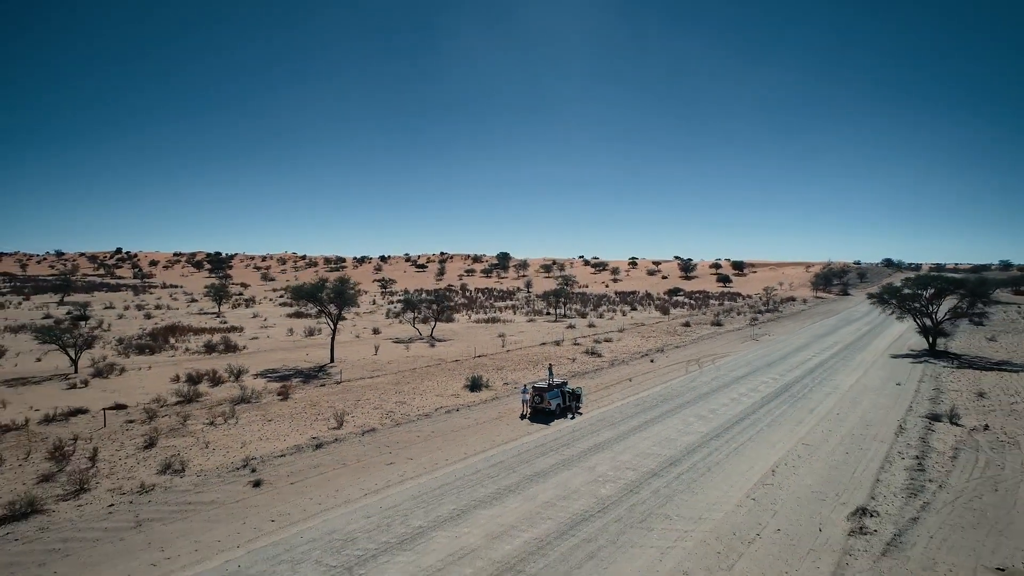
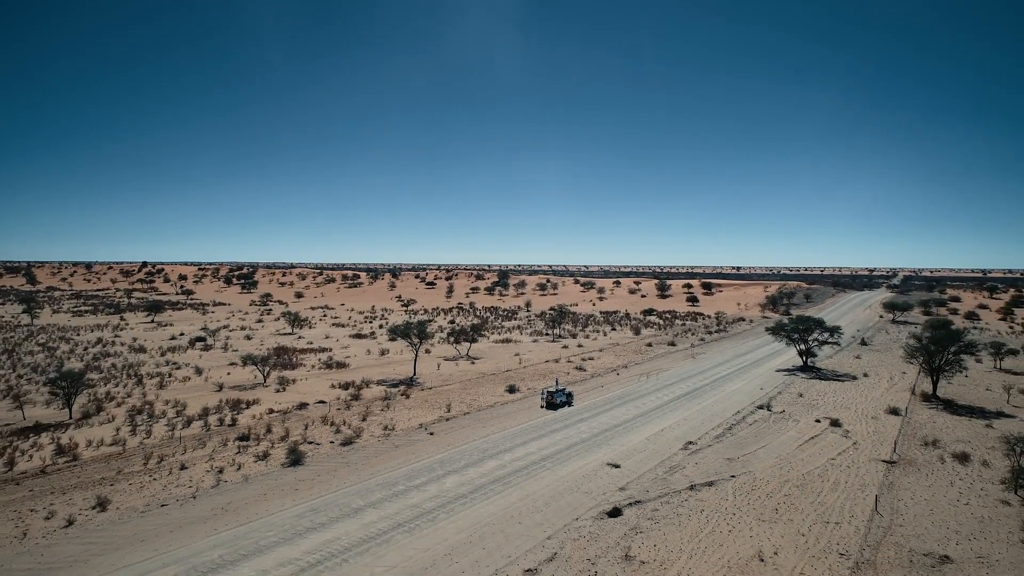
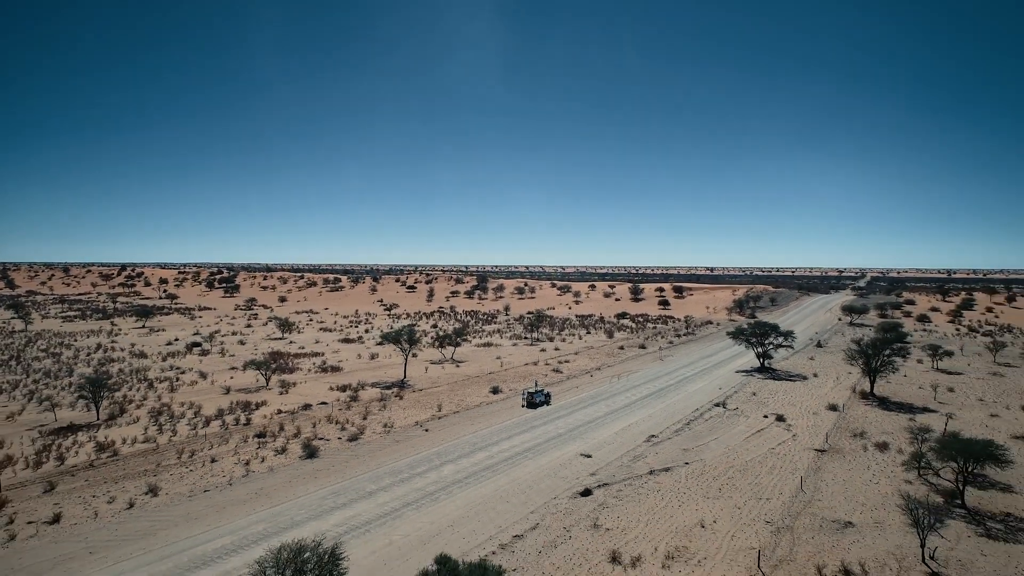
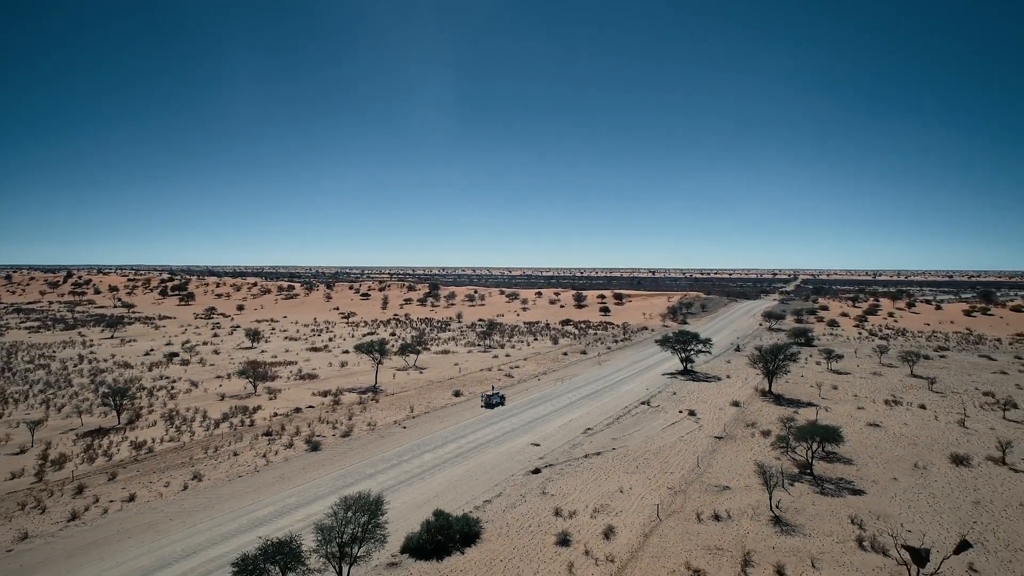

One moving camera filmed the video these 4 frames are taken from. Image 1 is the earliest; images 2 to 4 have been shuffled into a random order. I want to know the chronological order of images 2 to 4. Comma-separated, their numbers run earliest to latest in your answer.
2, 3, 4
